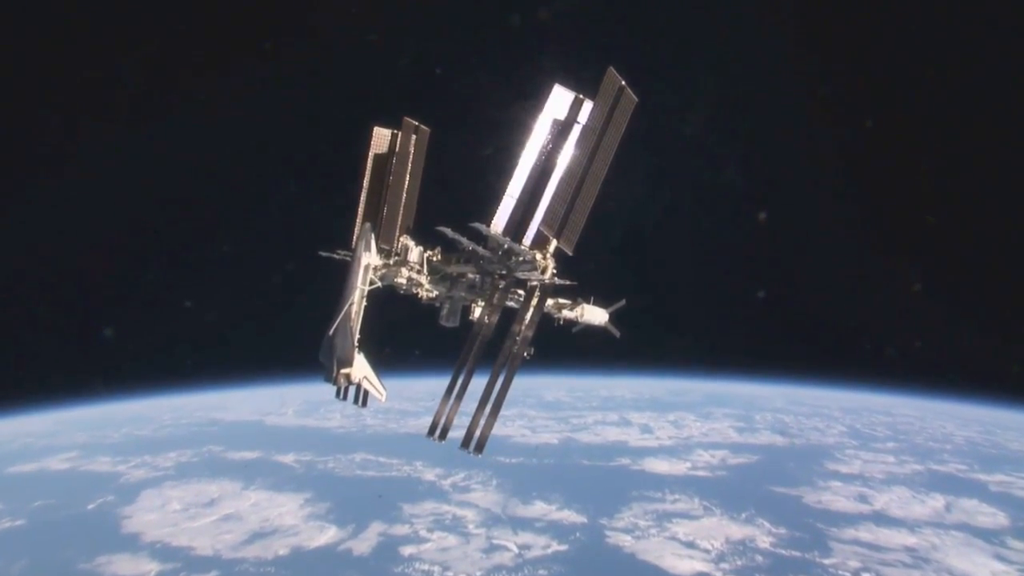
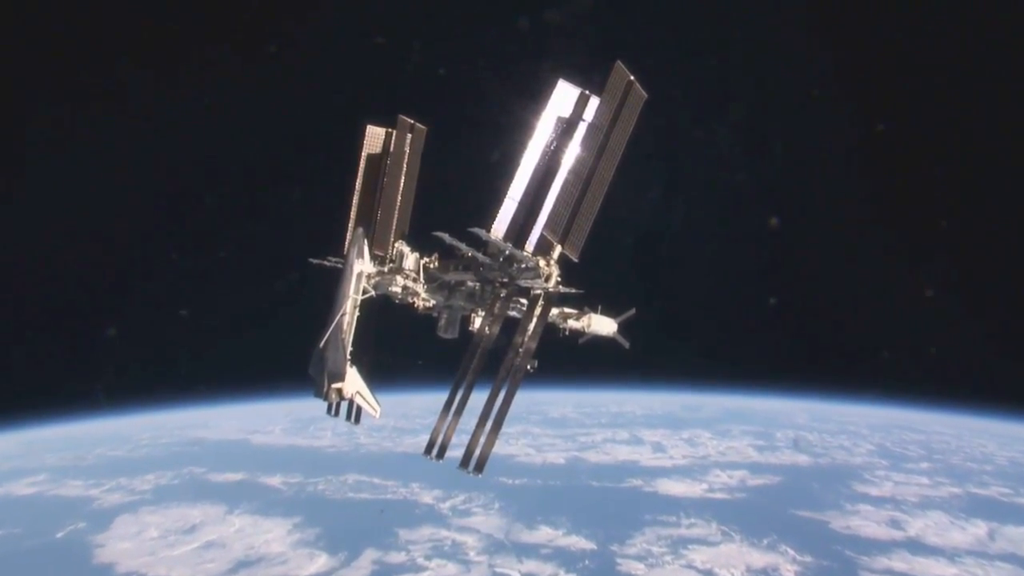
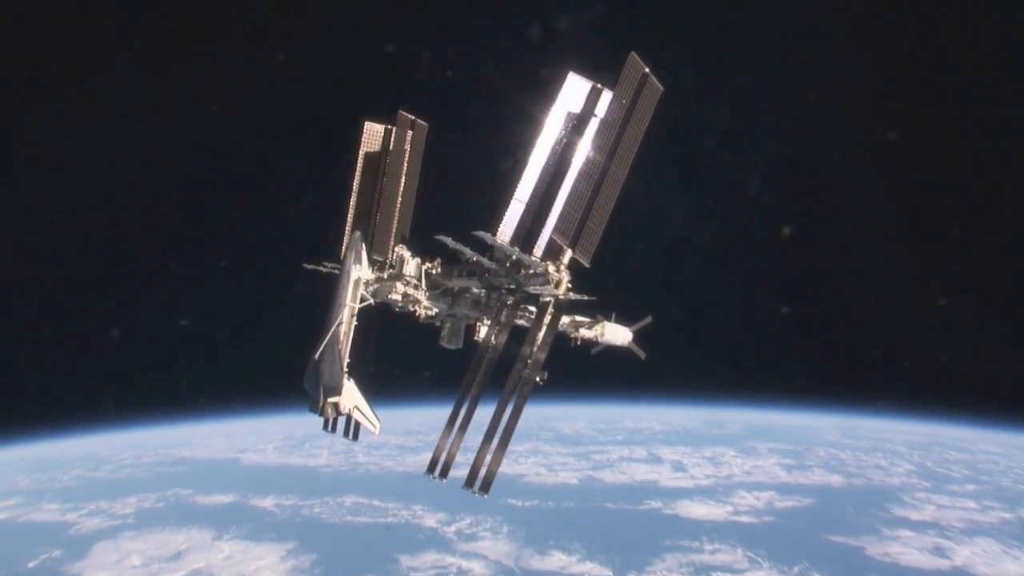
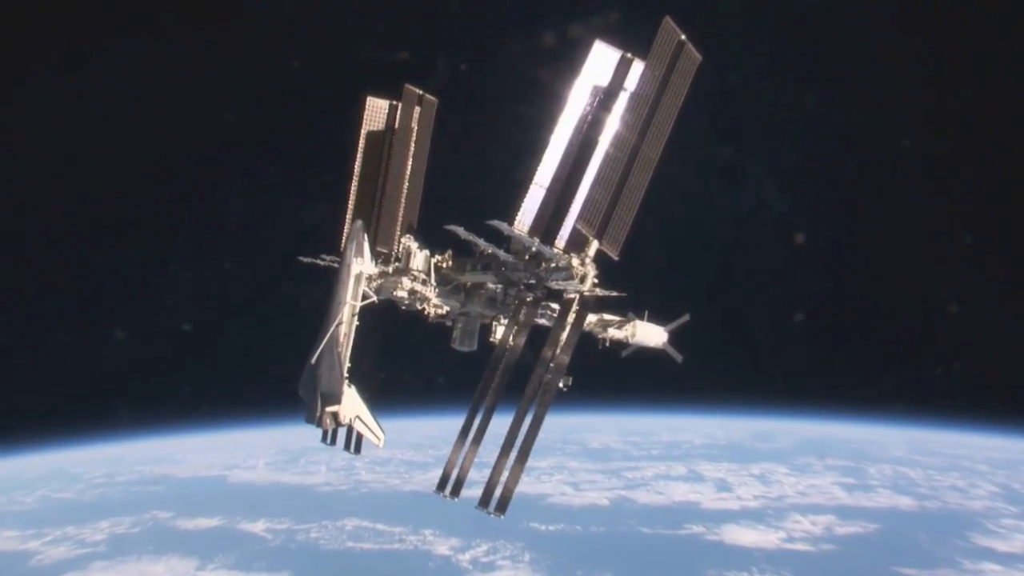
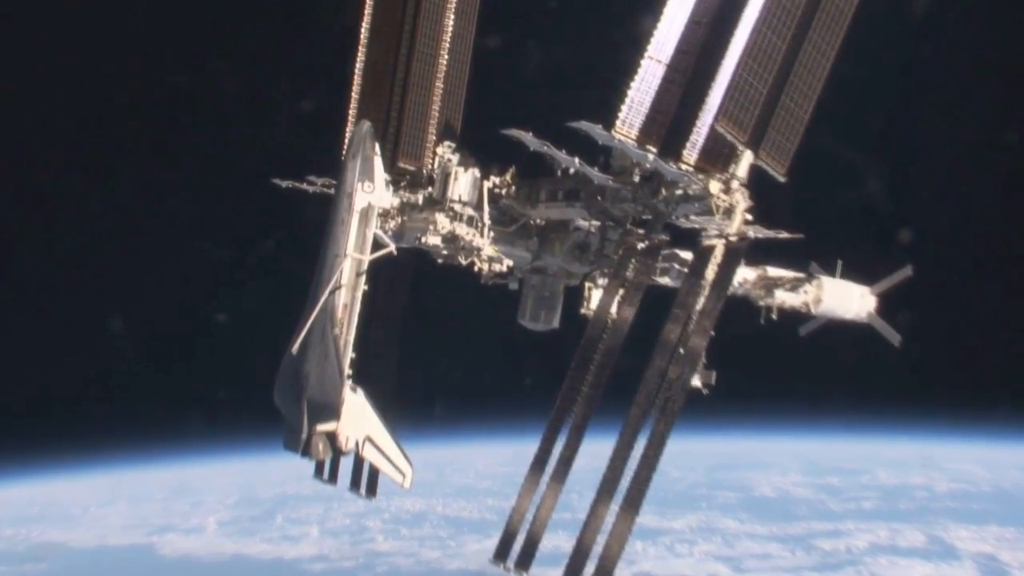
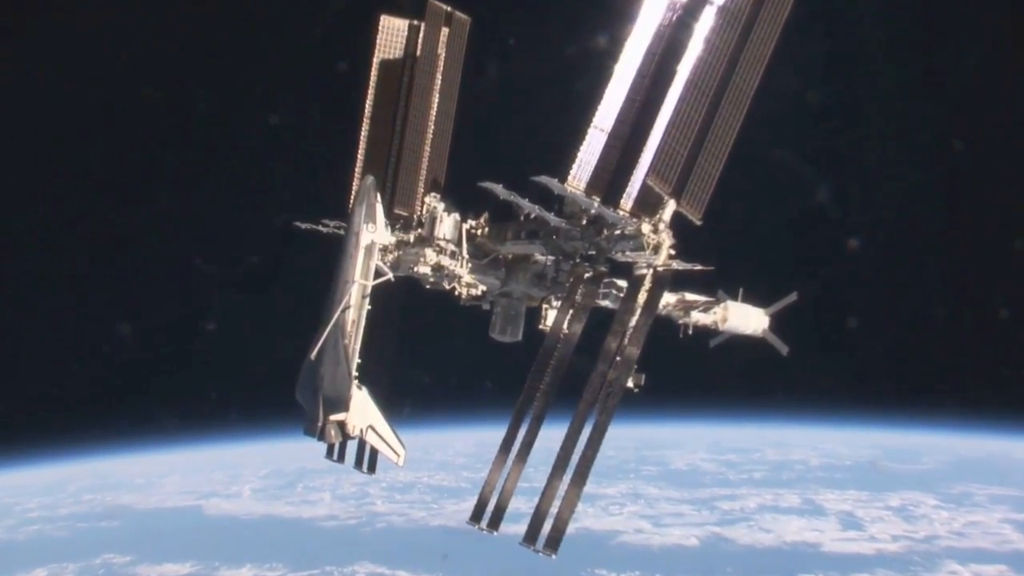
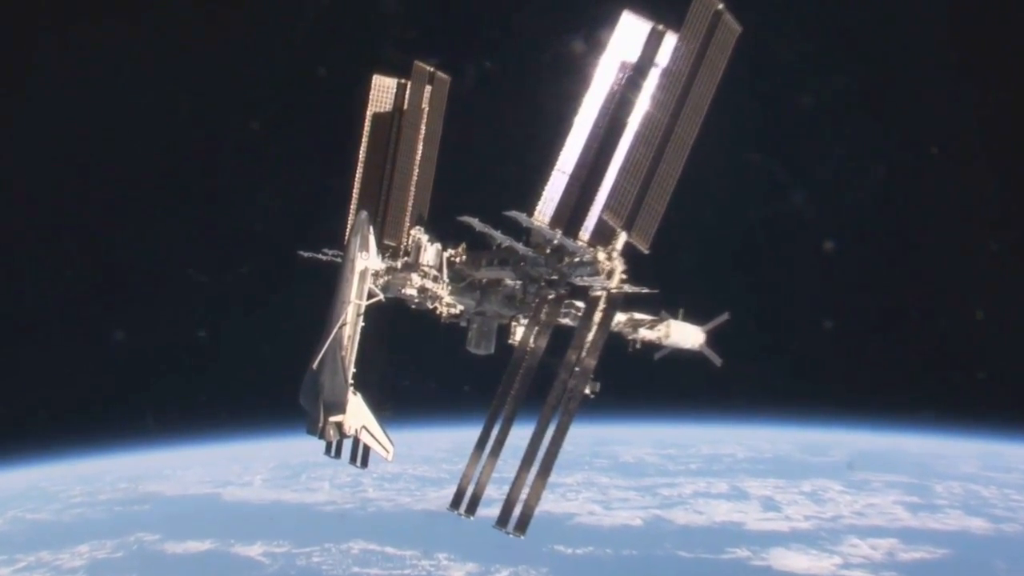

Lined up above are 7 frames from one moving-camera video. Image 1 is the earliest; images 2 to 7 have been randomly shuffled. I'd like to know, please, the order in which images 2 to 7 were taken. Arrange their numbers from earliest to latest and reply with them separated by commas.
2, 3, 4, 7, 6, 5
